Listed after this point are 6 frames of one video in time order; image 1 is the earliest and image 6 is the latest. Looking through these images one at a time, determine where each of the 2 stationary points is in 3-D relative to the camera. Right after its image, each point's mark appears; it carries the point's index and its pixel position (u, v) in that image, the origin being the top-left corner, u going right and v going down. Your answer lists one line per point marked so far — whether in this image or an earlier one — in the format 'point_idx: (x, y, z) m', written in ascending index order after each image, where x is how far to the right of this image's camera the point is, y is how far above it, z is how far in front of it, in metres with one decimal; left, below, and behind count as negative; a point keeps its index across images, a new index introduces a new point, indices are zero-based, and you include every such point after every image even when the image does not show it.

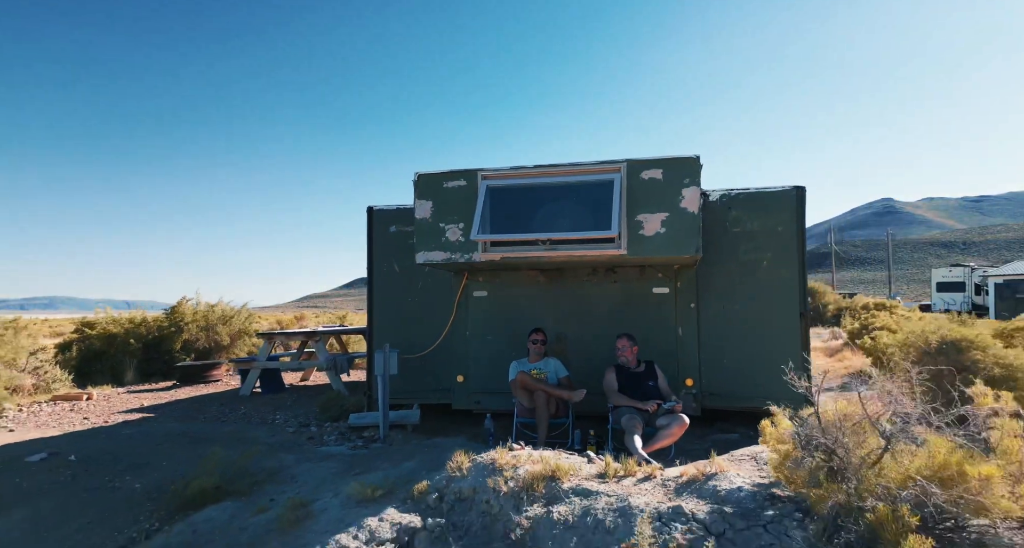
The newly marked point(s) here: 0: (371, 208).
0: (-1.6, +0.8, +6.5) m
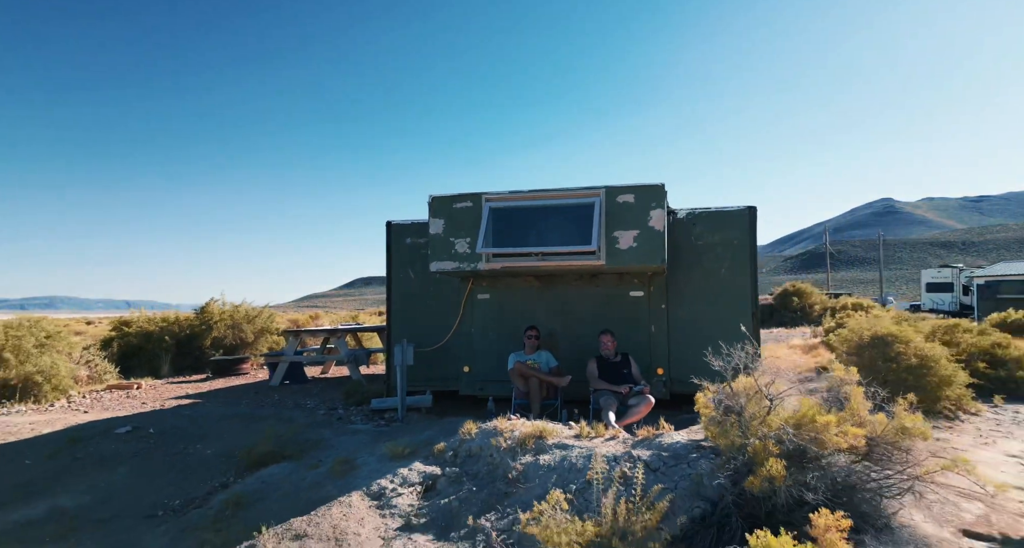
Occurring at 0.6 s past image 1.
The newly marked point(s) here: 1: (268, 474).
0: (-1.6, +0.7, +7.6) m
1: (-2.2, -1.8, +5.0) m
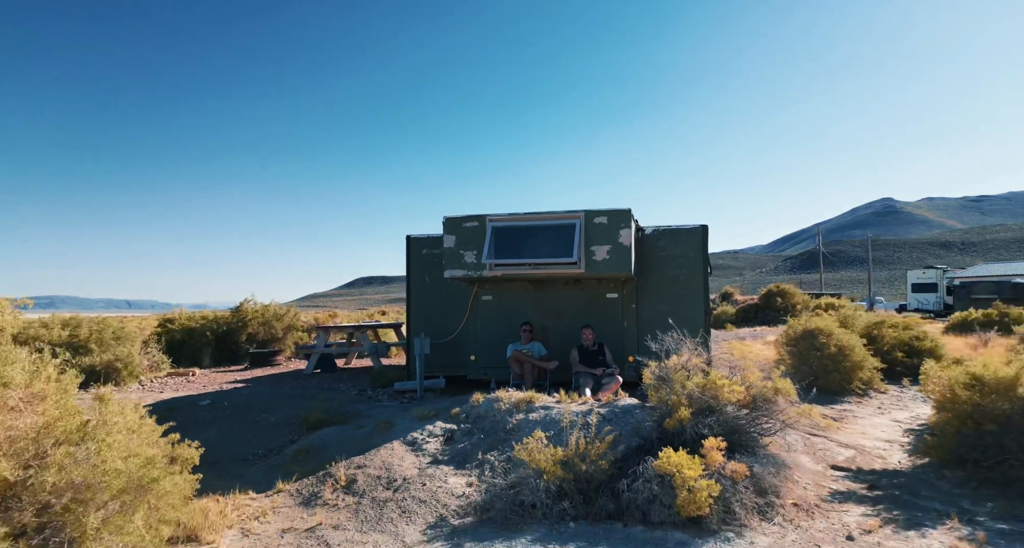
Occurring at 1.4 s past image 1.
0: (-1.7, +0.6, +9.1) m
1: (-2.2, -1.9, +6.6) m
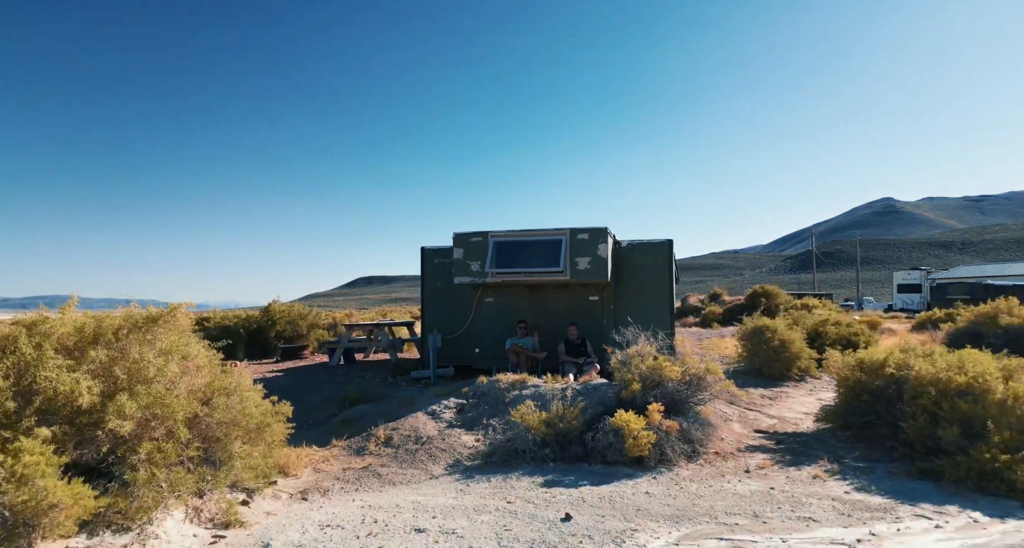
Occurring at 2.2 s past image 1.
0: (-1.7, +0.5, +10.8) m
1: (-2.2, -2.0, +8.2) m
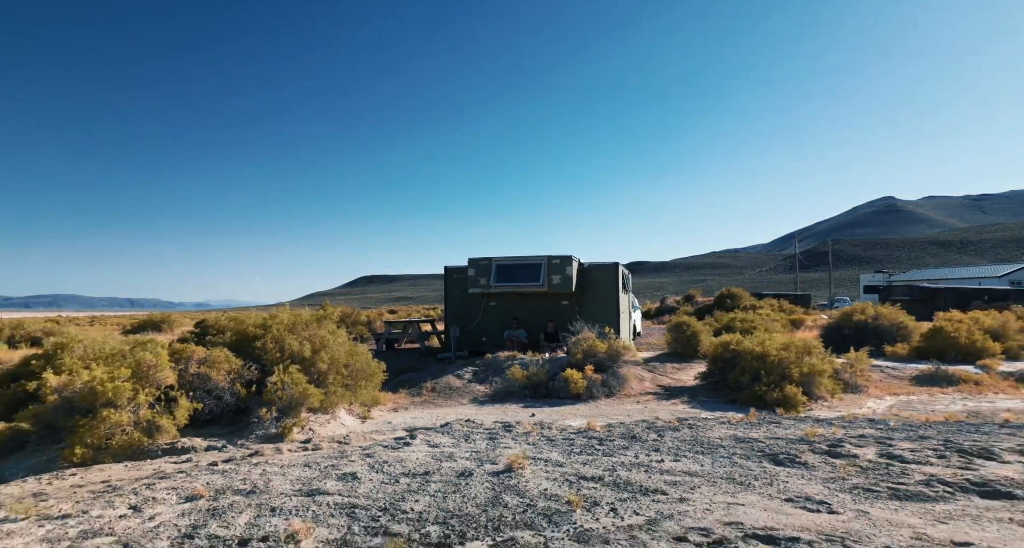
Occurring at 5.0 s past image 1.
0: (-1.8, +0.2, +15.4) m
1: (-2.3, -2.3, +12.8) m
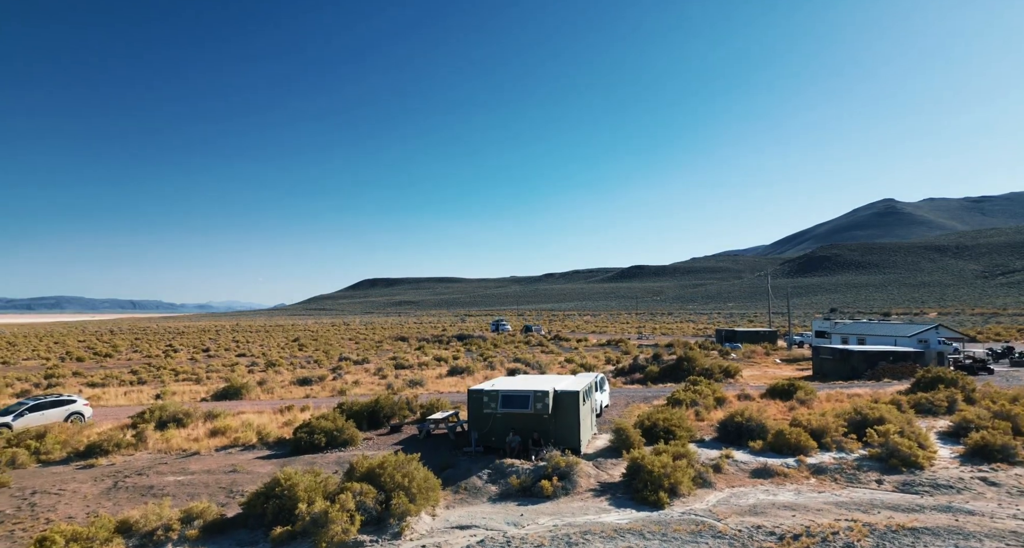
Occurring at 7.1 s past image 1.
0: (-1.8, -4.9, +23.6) m
1: (-2.3, -7.3, +21.0) m
